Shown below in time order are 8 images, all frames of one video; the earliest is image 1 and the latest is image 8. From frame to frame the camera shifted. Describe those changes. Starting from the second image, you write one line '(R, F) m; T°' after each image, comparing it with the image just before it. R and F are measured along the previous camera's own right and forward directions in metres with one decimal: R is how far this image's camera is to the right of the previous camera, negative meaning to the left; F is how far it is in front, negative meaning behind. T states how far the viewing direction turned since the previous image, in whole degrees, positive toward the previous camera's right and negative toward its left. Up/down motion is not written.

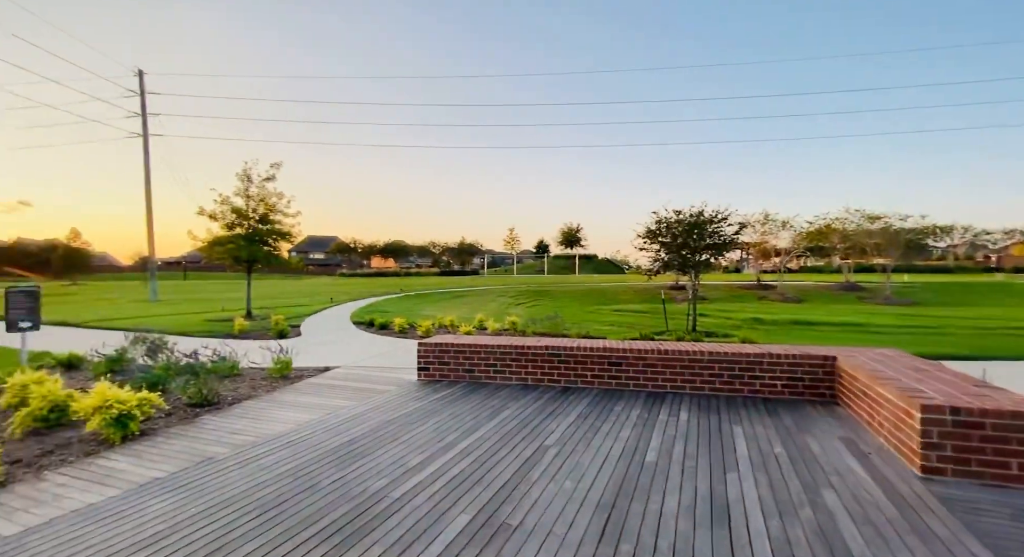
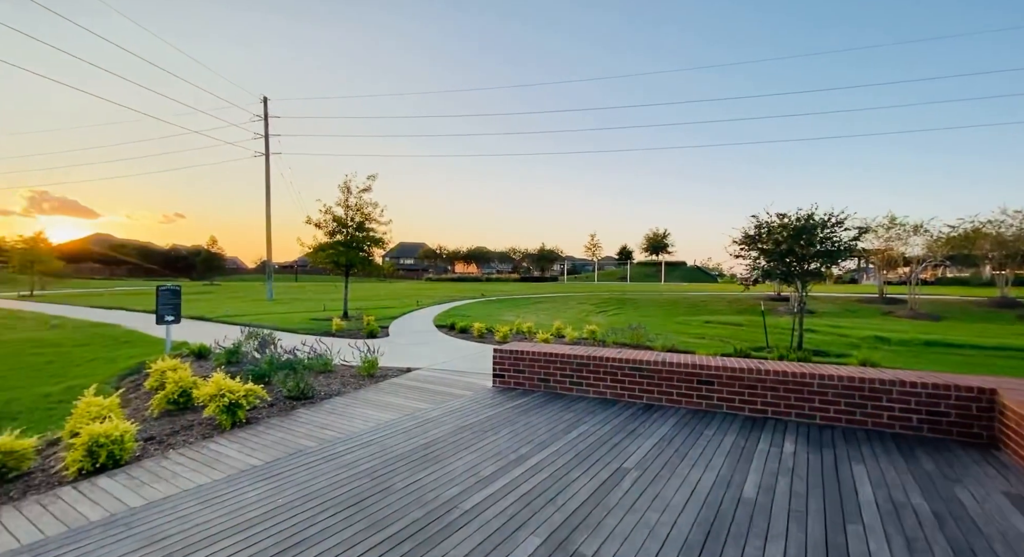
(0.0, +0.1) m; -10°
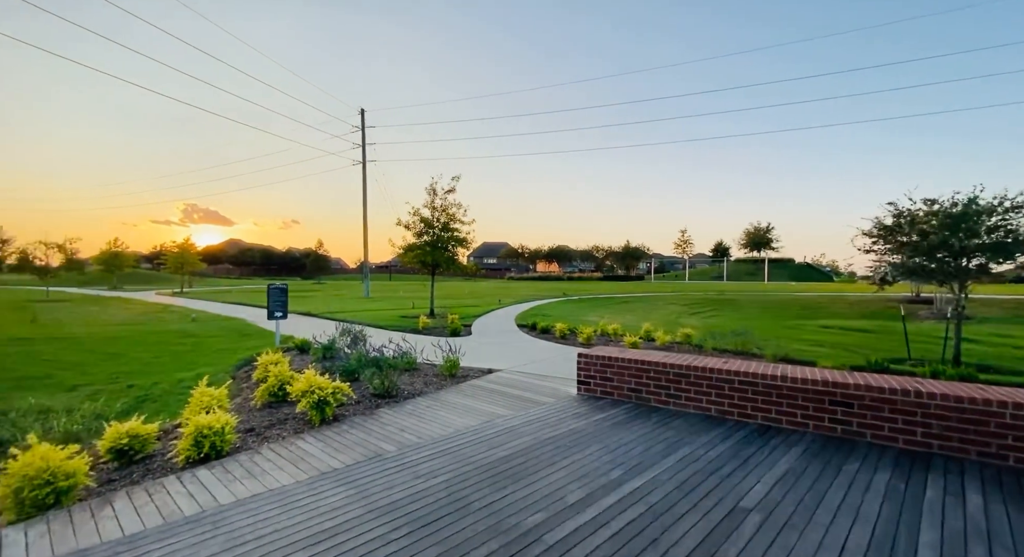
(0.0, +0.3) m; -9°
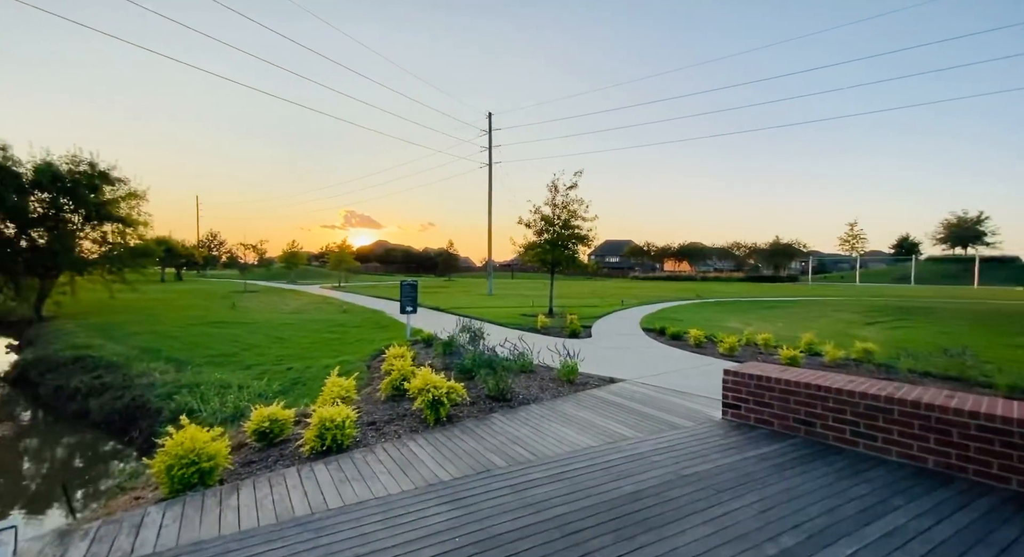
(0.0, +0.4) m; -14°
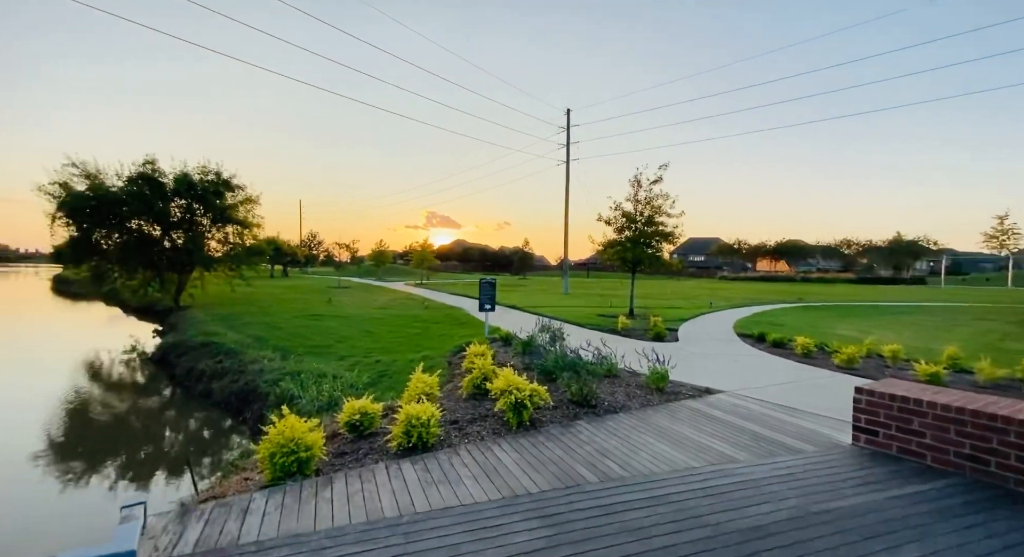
(-0.1, +0.2) m; -8°
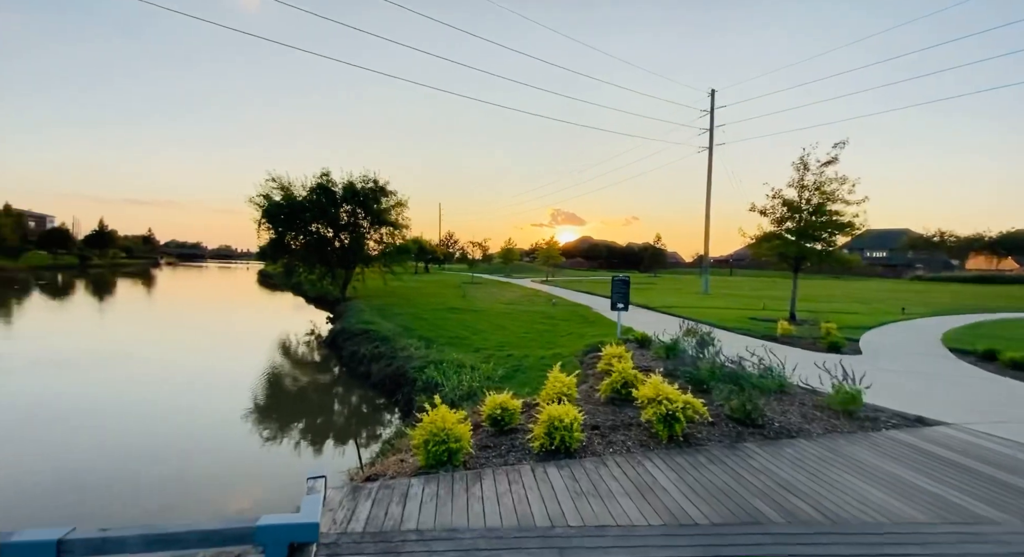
(-0.2, +0.3) m; -14°
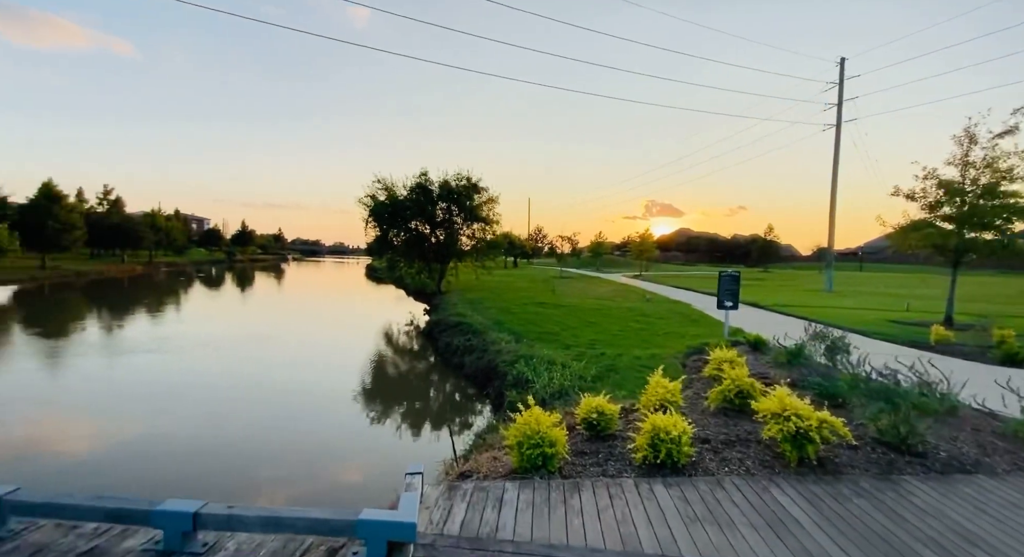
(-0.1, +0.4) m; -10°
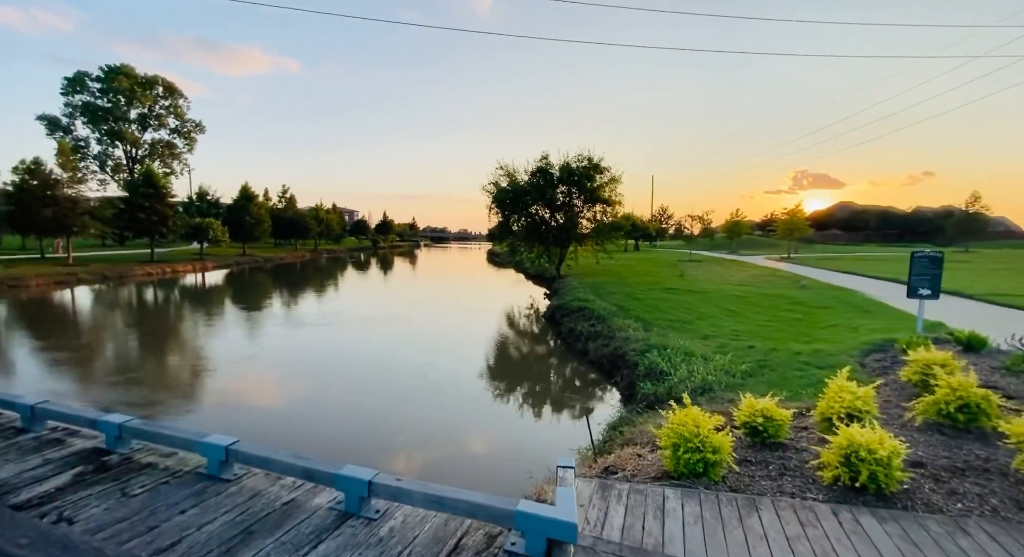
(-0.3, +0.3) m; -15°
